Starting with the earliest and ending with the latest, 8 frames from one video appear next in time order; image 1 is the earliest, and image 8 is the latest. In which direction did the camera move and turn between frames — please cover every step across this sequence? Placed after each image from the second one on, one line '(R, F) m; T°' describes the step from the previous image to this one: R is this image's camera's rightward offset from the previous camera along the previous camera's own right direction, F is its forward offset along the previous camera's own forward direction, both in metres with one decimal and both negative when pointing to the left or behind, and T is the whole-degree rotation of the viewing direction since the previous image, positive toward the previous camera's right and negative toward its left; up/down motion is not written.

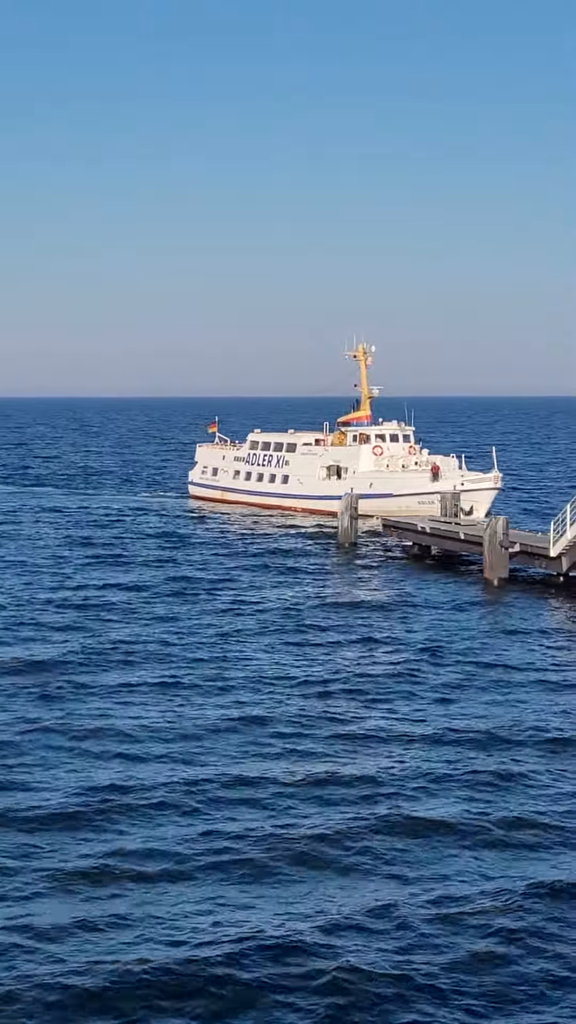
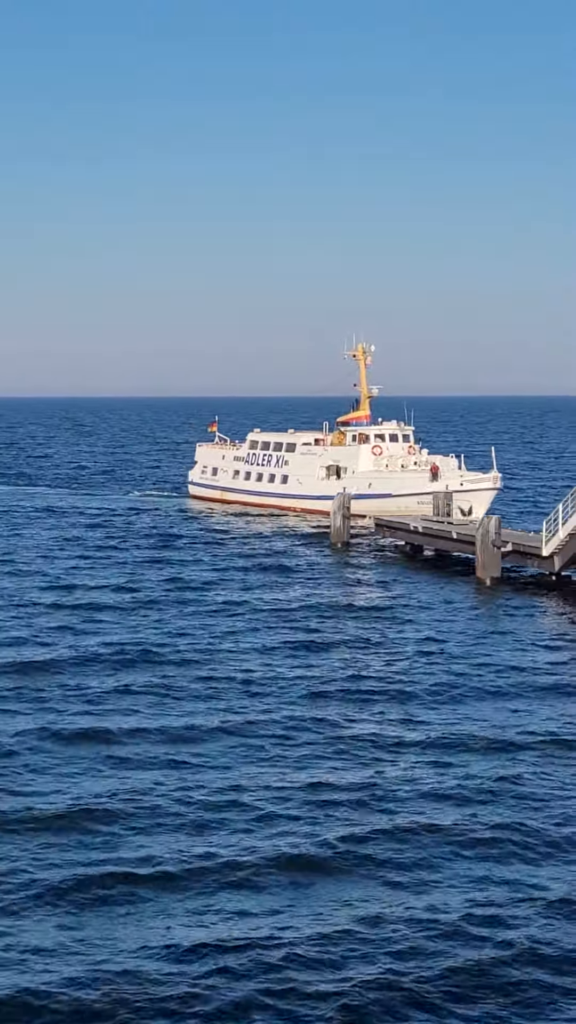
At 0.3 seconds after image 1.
(-2.7, -0.5) m; 0°
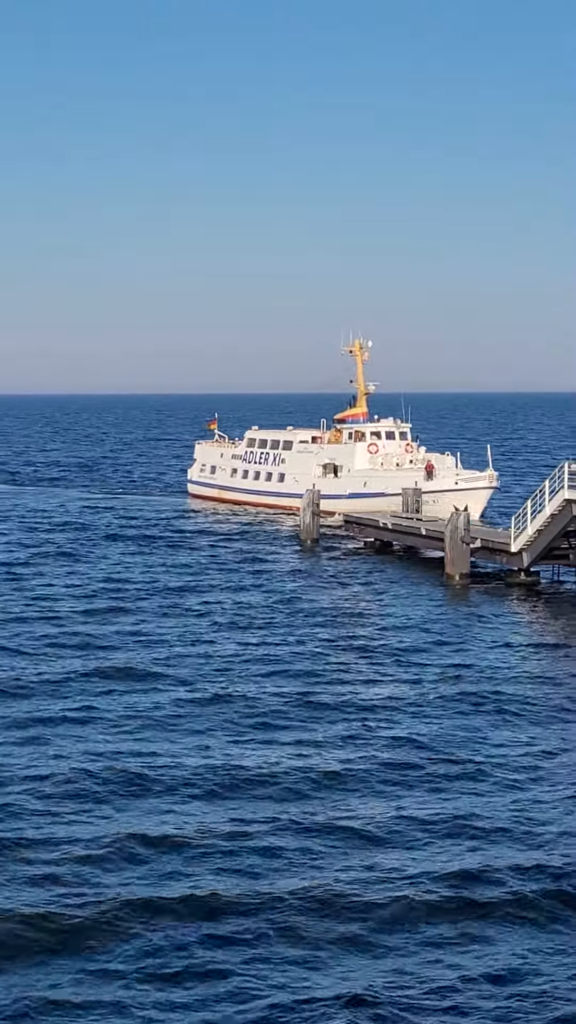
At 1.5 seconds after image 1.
(+10.2, +2.1) m; 0°
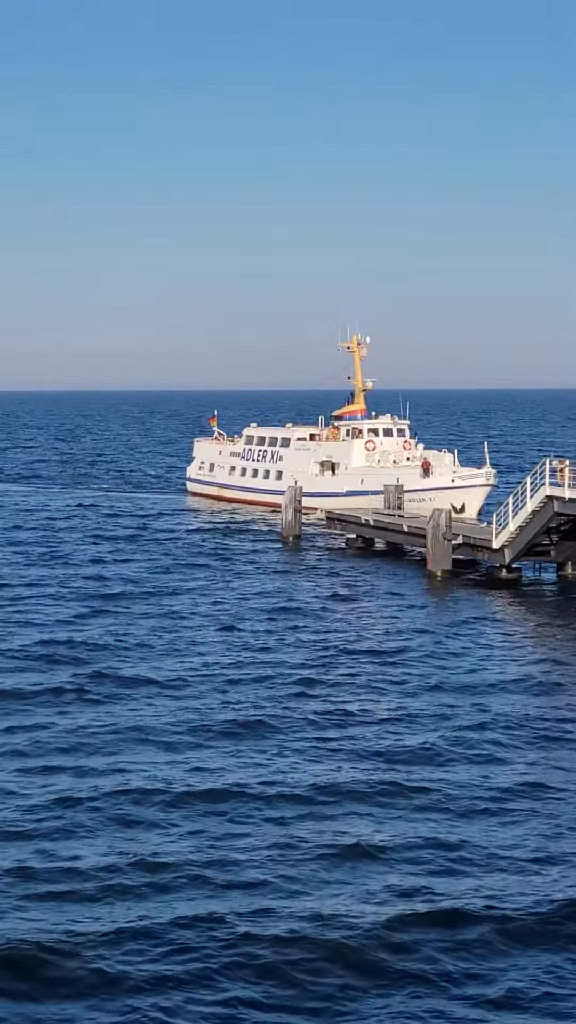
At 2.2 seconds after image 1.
(+5.7, +0.1) m; 0°
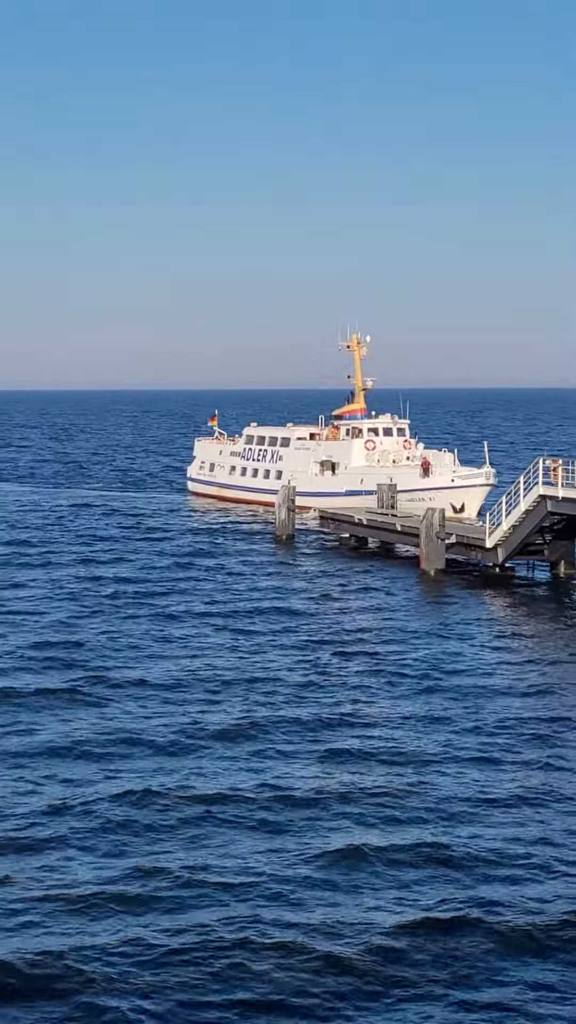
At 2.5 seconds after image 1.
(+2.2, -0.3) m; 0°
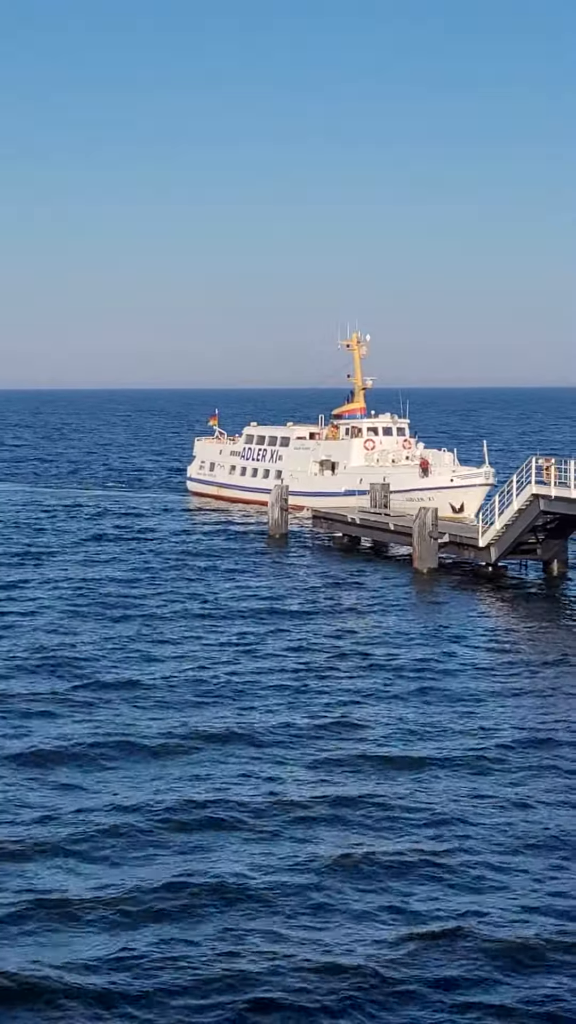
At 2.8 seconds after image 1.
(+0.3, -7.0) m; 0°
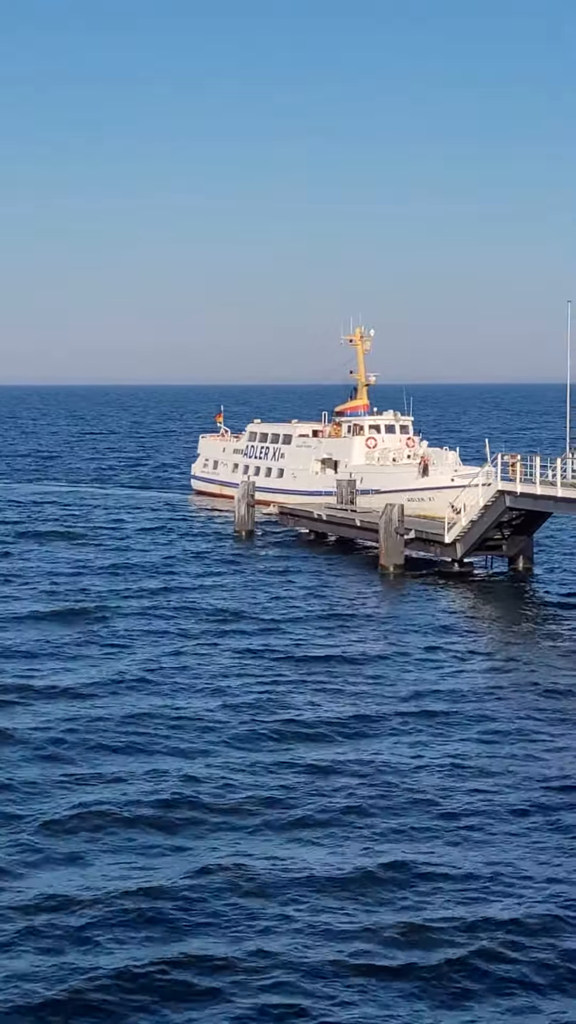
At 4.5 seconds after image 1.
(+1.1, +0.3) m; 0°
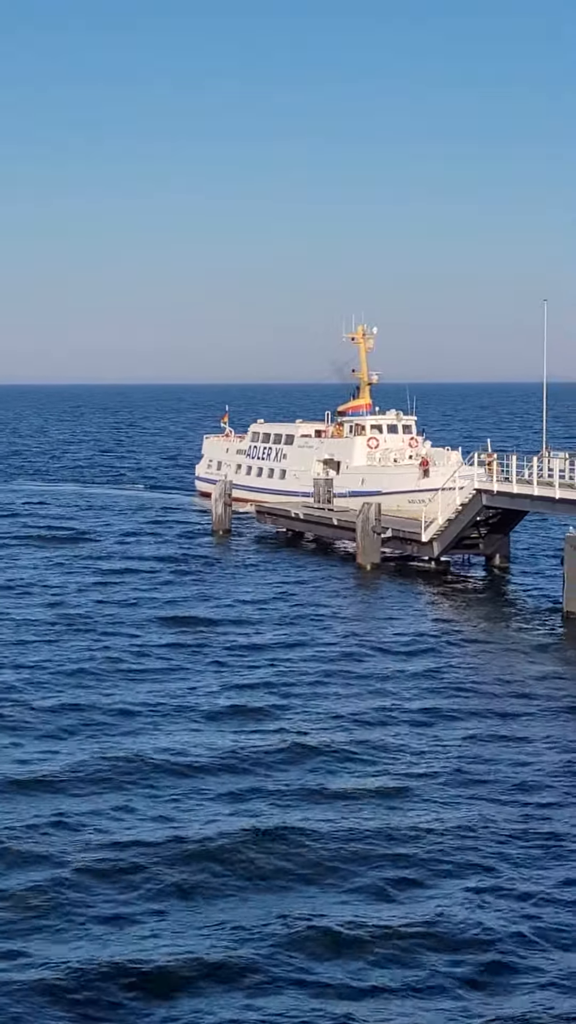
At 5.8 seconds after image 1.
(+0.7, +0.1) m; 0°
